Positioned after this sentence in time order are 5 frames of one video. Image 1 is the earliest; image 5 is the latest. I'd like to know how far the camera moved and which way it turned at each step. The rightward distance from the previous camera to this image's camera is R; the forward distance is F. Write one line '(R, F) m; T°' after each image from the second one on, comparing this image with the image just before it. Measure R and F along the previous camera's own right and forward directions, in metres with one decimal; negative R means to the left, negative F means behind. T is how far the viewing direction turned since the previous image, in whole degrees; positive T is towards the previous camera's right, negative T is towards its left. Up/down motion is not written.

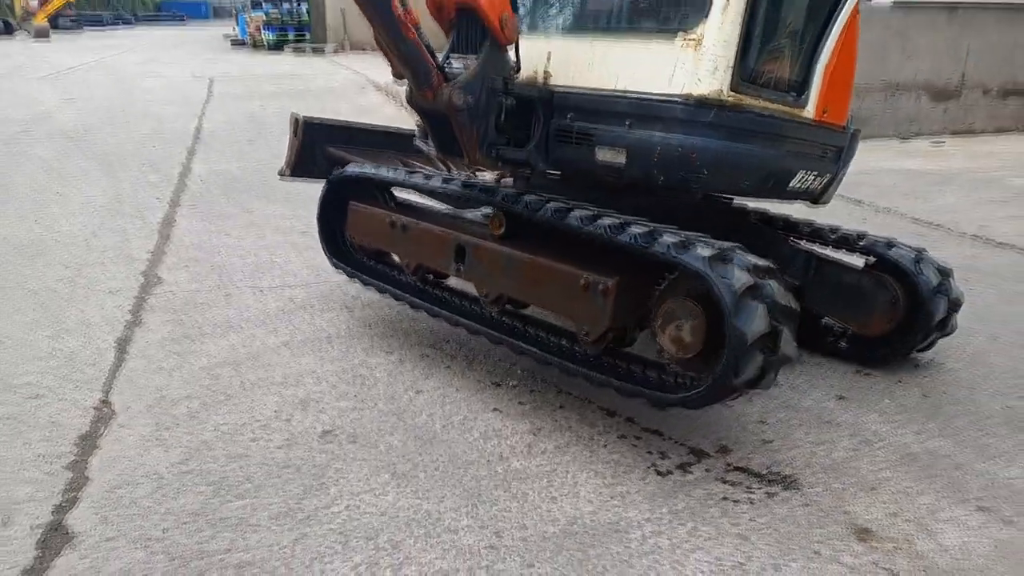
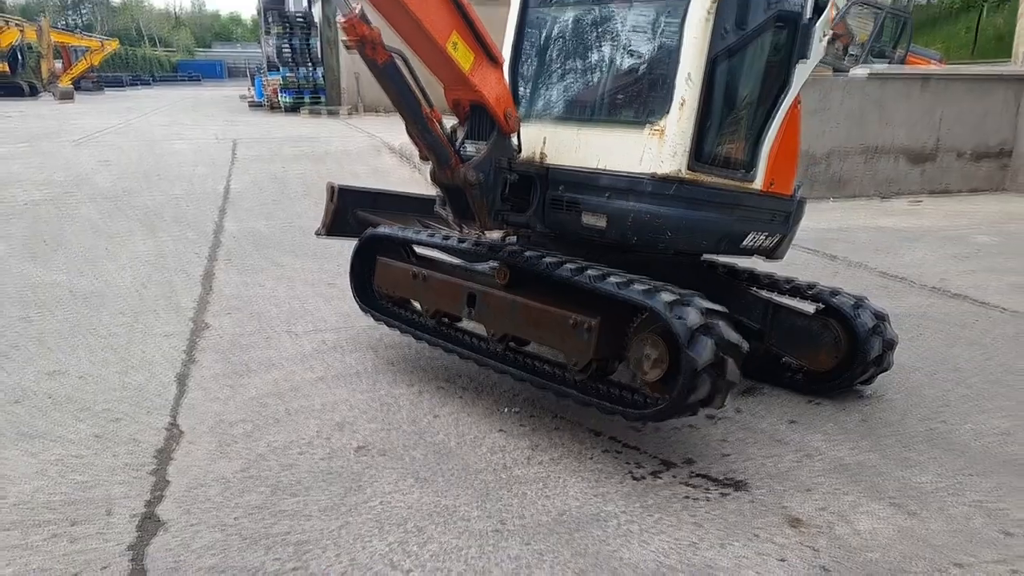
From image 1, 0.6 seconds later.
(0.0, -0.5) m; 0°
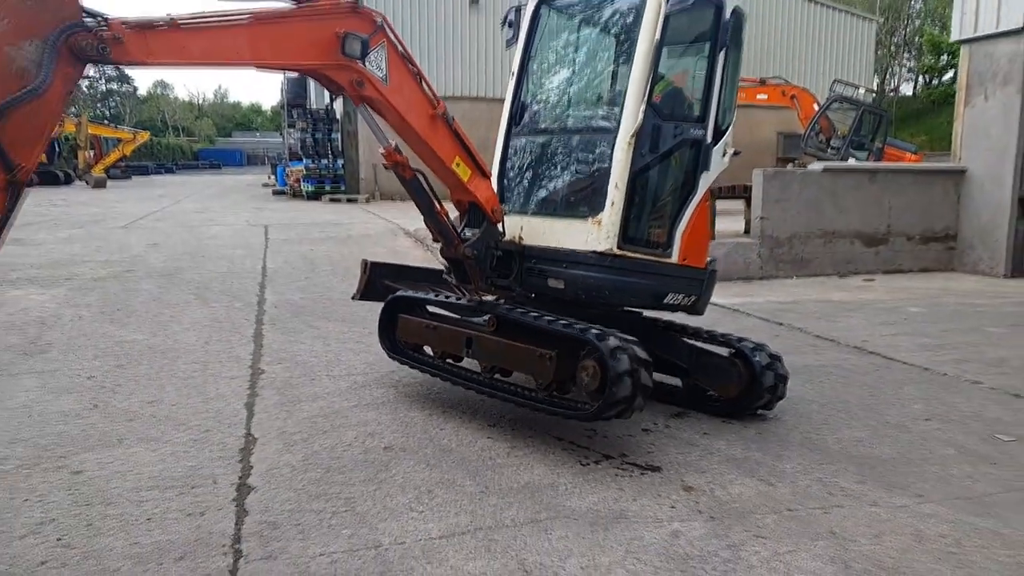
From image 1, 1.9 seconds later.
(+0.1, -1.2) m; -1°
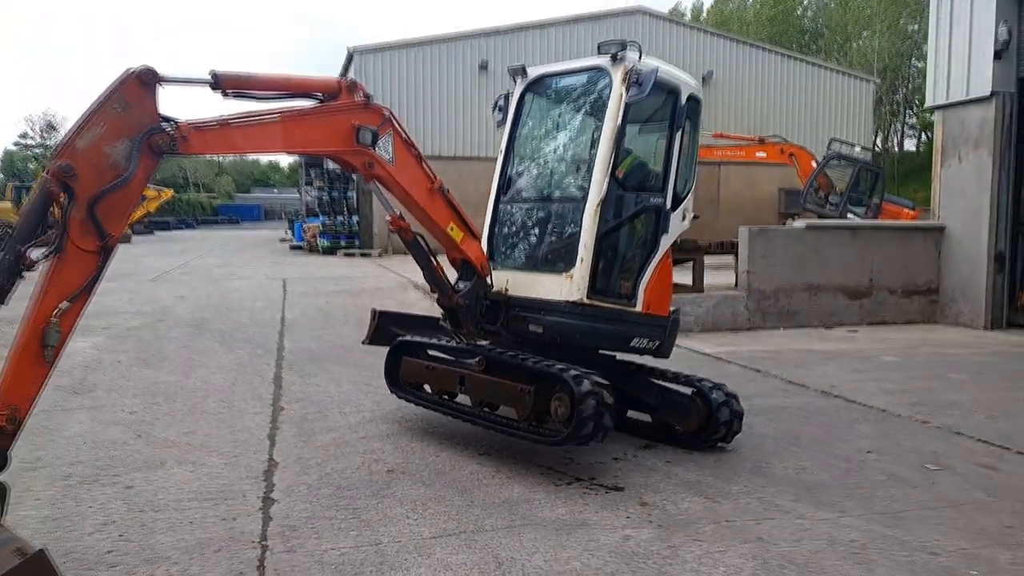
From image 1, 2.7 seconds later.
(+0.2, -0.7) m; -1°
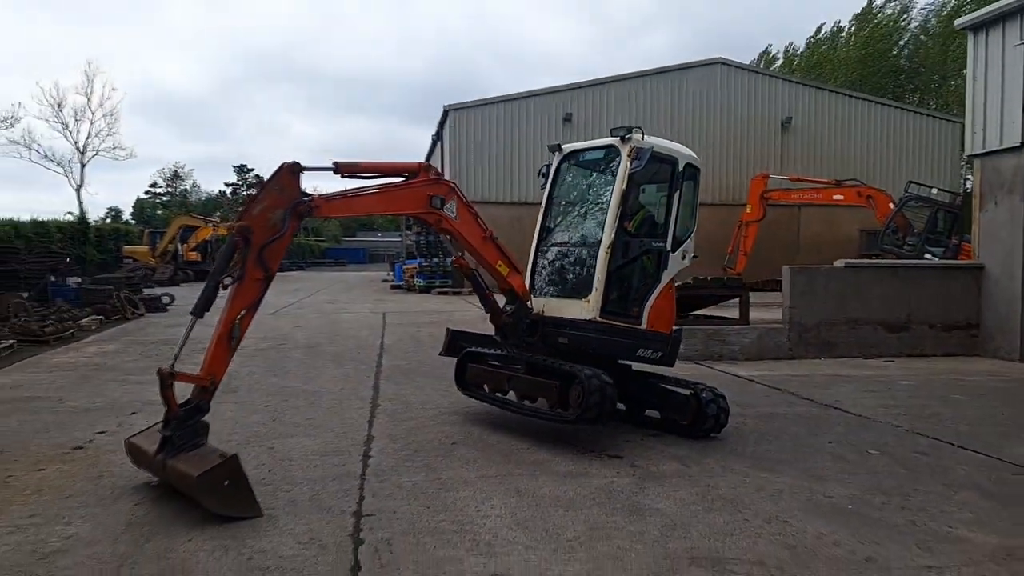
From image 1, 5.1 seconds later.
(+0.5, -1.6) m; -7°
